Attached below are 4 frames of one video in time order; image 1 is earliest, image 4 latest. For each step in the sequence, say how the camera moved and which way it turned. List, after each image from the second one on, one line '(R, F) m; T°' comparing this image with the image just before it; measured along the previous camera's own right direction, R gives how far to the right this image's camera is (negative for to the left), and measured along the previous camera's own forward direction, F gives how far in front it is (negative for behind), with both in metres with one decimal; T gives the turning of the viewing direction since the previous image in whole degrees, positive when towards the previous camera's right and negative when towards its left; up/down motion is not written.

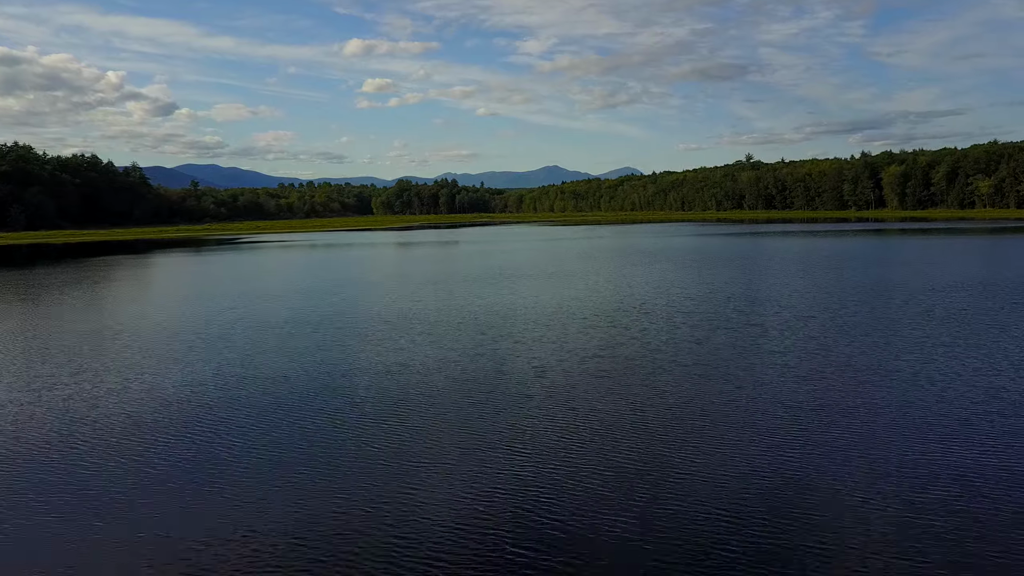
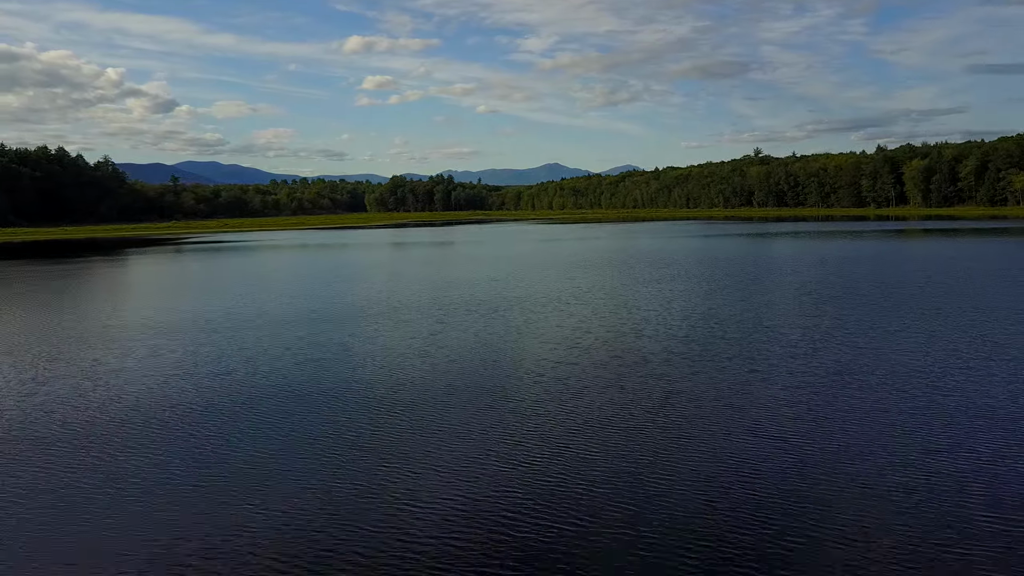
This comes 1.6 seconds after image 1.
(+0.4, +3.1) m; 0°
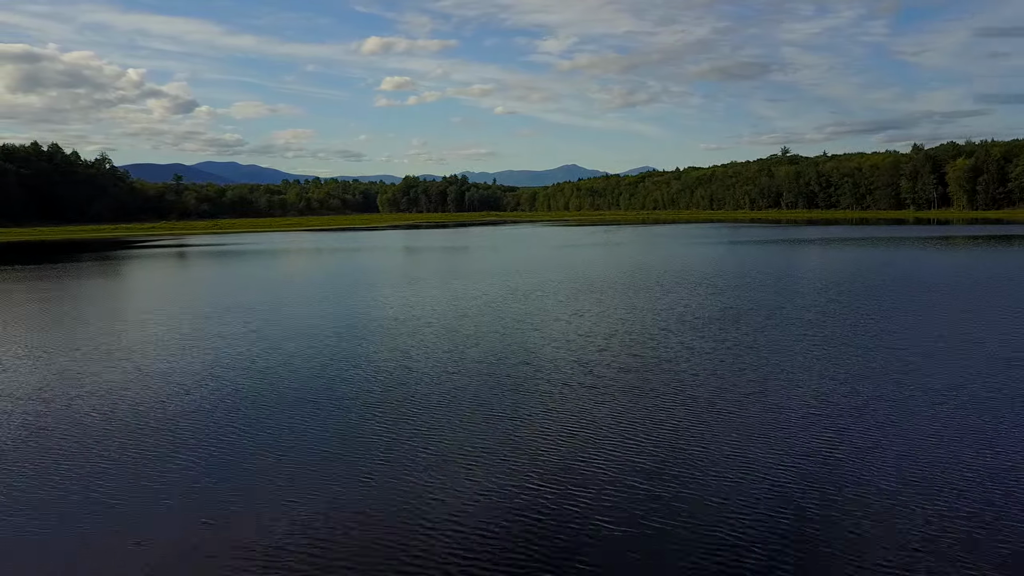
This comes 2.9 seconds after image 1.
(+0.2, +2.6) m; -1°
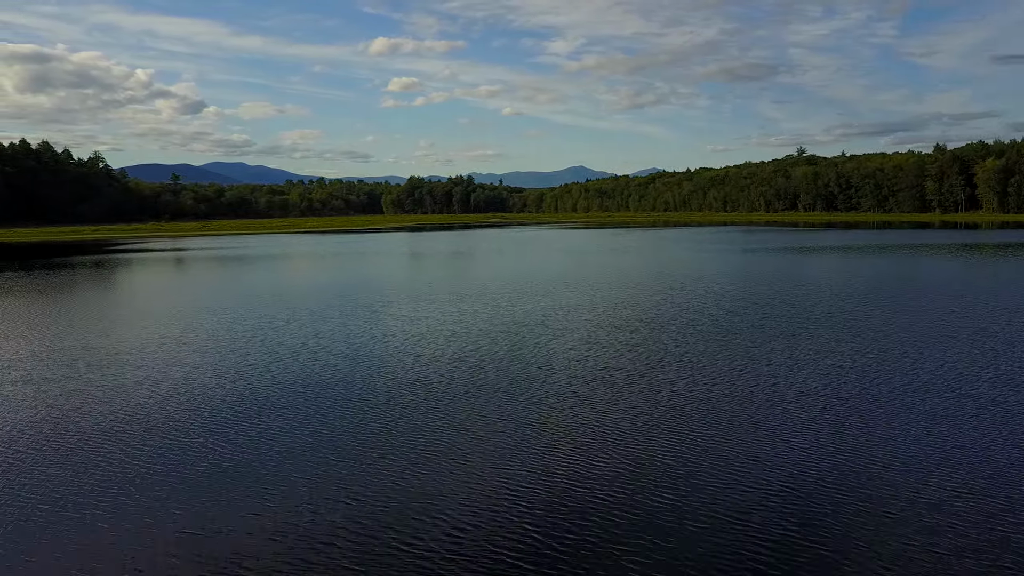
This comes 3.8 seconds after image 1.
(+0.1, +1.7) m; 0°
